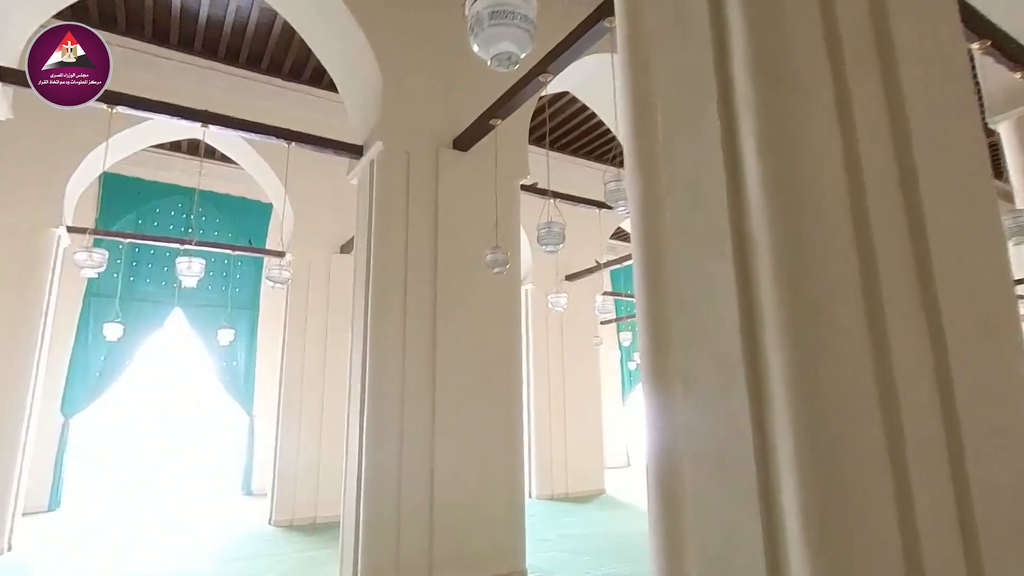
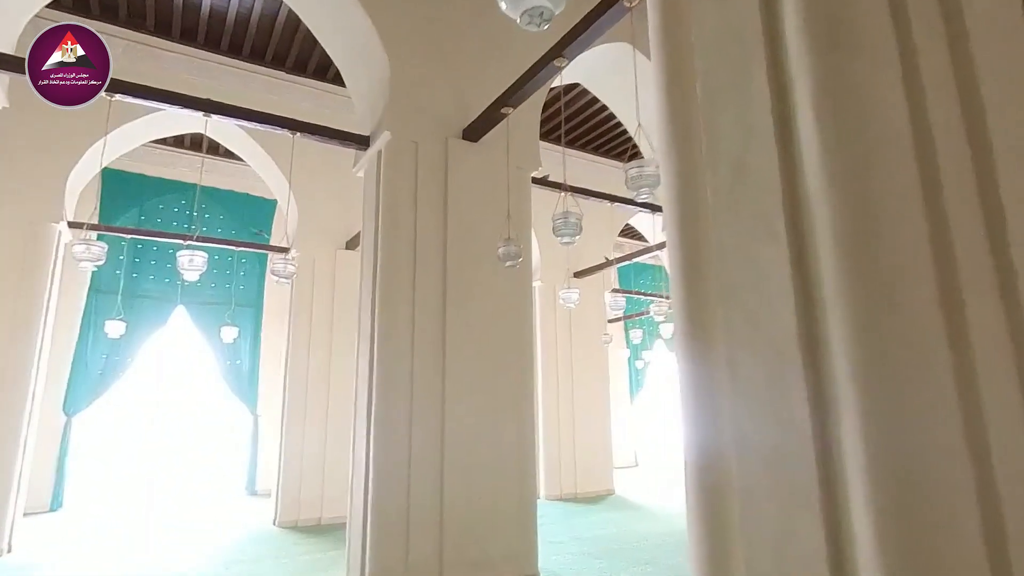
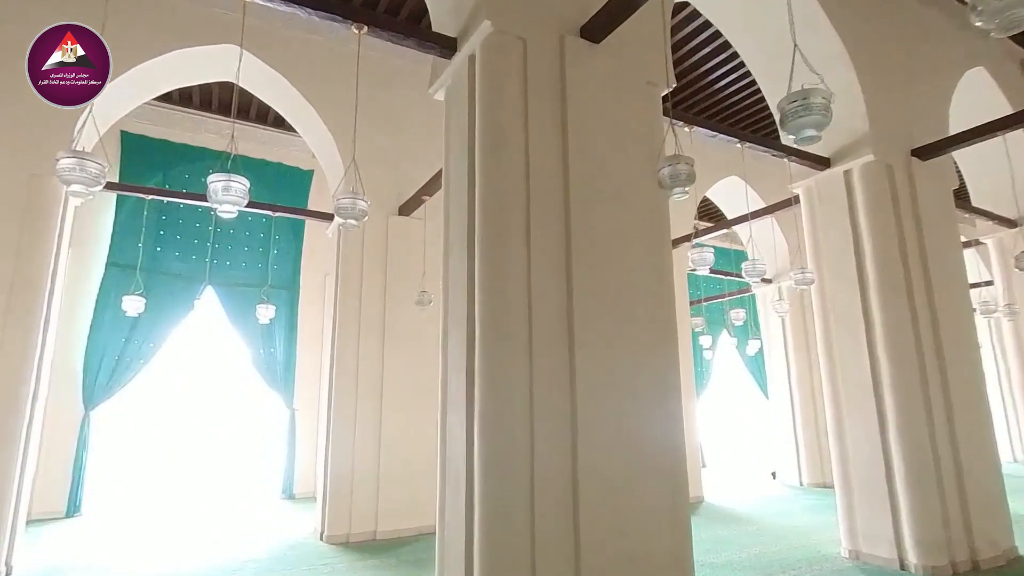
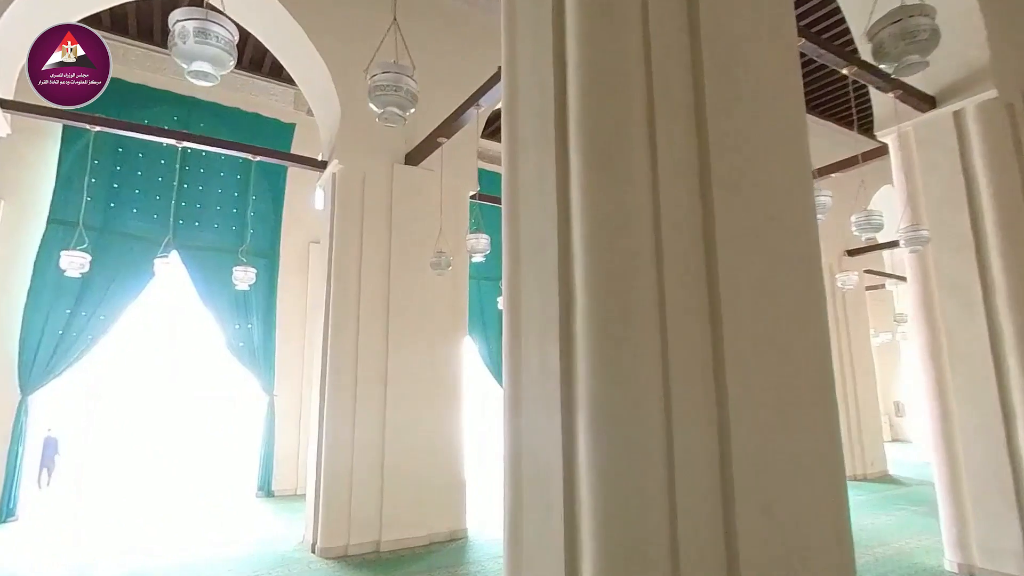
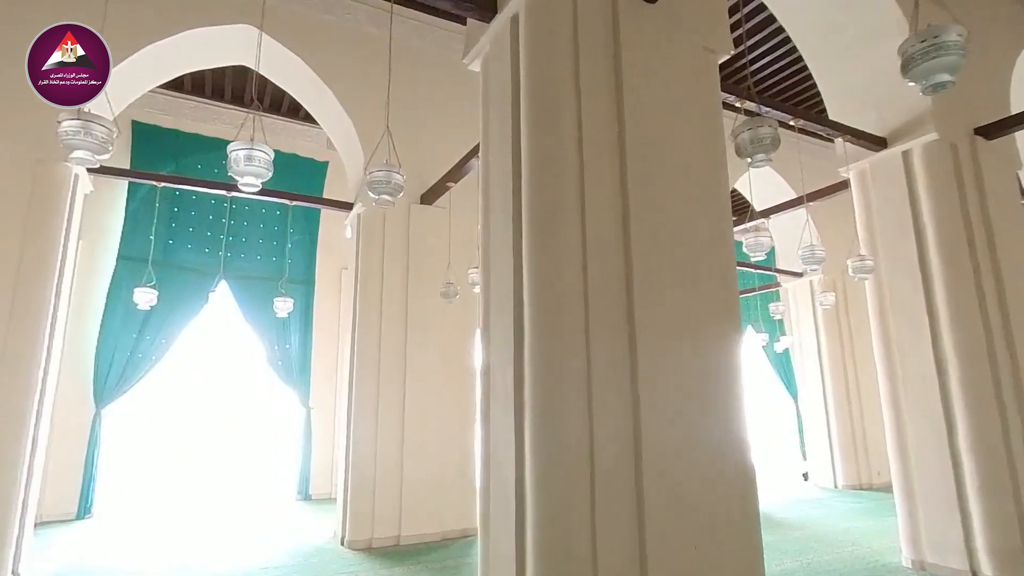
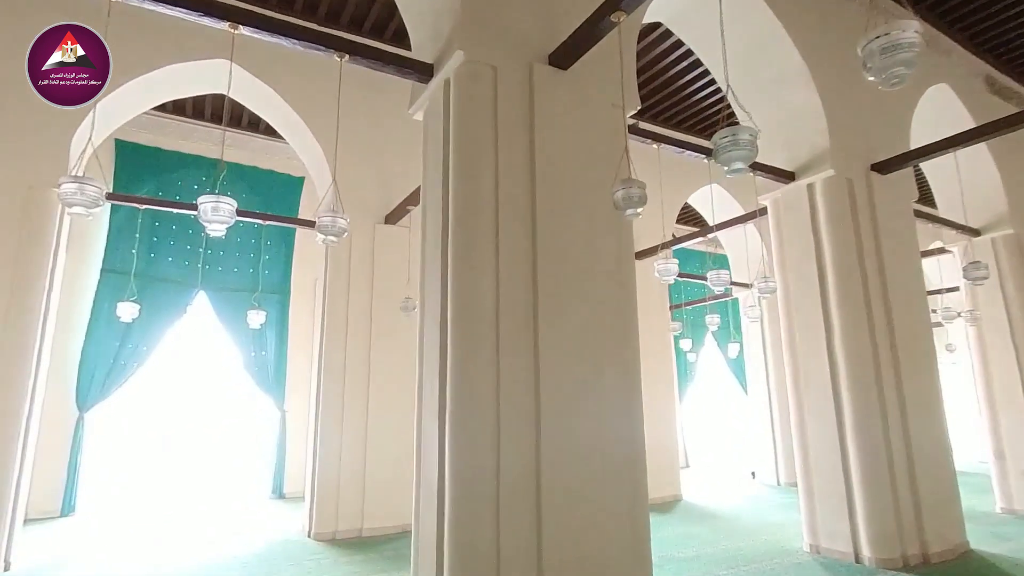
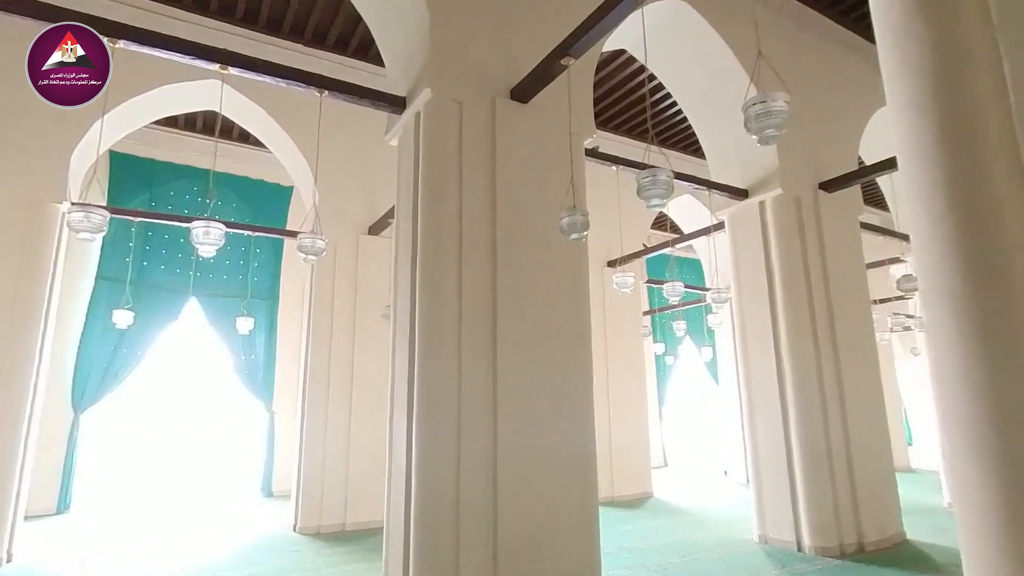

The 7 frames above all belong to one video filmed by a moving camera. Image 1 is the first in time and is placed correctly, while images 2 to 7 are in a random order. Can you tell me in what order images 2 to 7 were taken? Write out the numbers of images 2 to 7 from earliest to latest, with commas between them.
2, 7, 6, 3, 5, 4
